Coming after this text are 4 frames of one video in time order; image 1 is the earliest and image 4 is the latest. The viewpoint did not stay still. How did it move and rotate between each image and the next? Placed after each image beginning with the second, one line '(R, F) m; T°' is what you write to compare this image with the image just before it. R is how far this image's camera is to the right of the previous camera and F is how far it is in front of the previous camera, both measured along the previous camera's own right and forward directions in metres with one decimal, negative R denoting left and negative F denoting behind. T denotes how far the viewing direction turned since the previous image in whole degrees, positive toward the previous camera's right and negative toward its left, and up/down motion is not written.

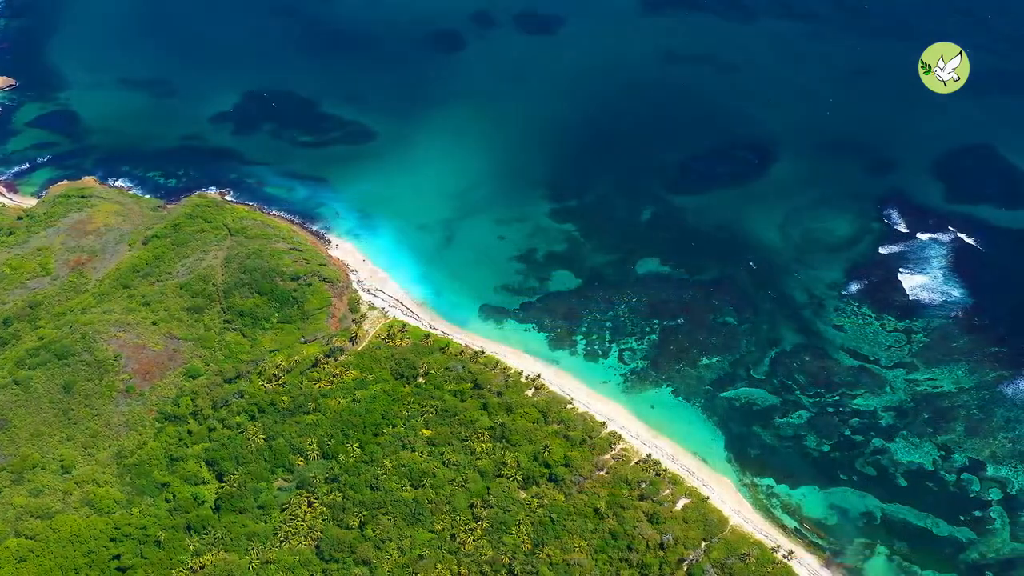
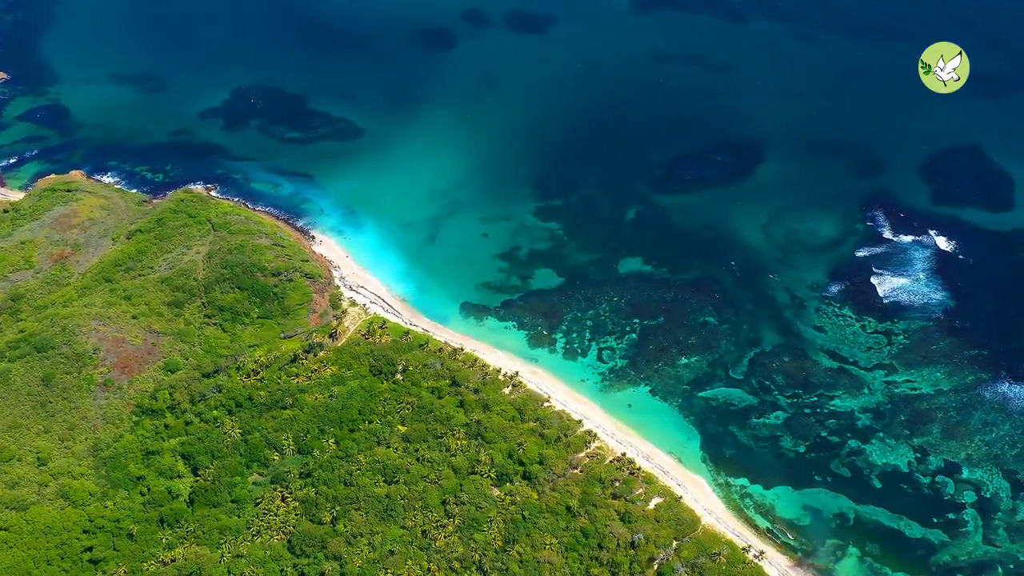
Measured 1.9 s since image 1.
(+2.3, 0.0) m; 0°
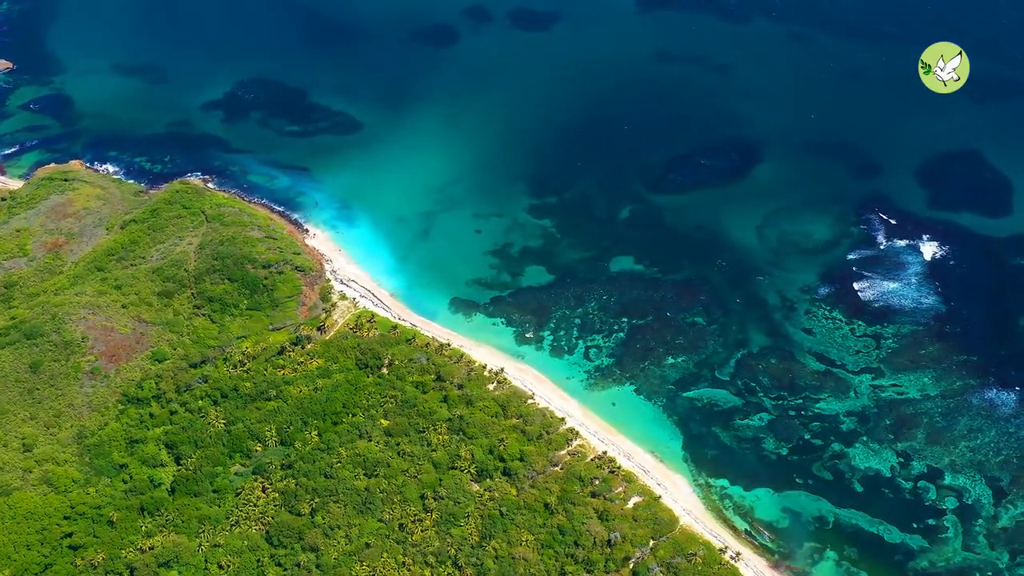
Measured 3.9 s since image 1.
(+2.3, 0.0) m; -1°
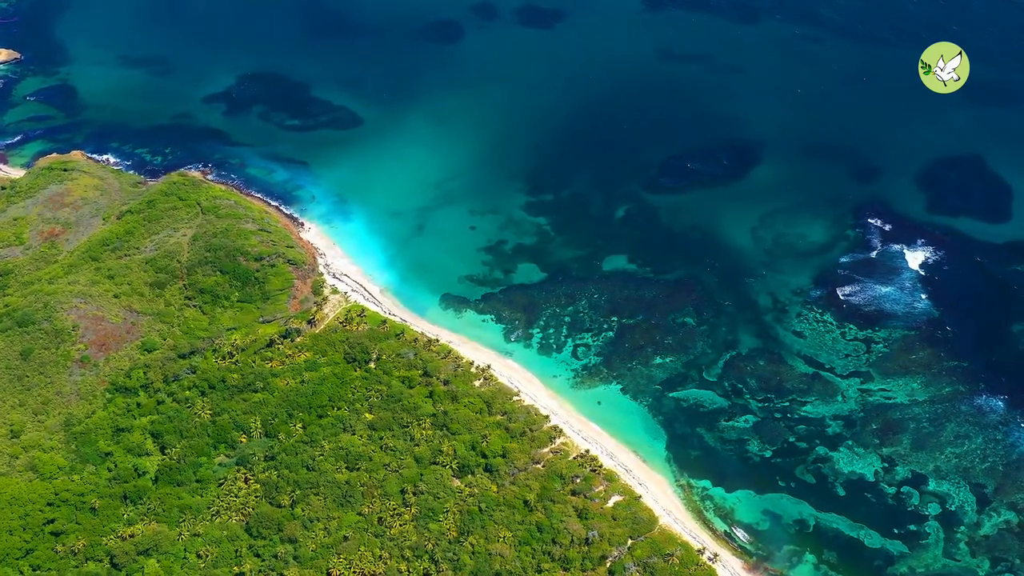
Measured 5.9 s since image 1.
(+2.3, 0.0) m; -1°
